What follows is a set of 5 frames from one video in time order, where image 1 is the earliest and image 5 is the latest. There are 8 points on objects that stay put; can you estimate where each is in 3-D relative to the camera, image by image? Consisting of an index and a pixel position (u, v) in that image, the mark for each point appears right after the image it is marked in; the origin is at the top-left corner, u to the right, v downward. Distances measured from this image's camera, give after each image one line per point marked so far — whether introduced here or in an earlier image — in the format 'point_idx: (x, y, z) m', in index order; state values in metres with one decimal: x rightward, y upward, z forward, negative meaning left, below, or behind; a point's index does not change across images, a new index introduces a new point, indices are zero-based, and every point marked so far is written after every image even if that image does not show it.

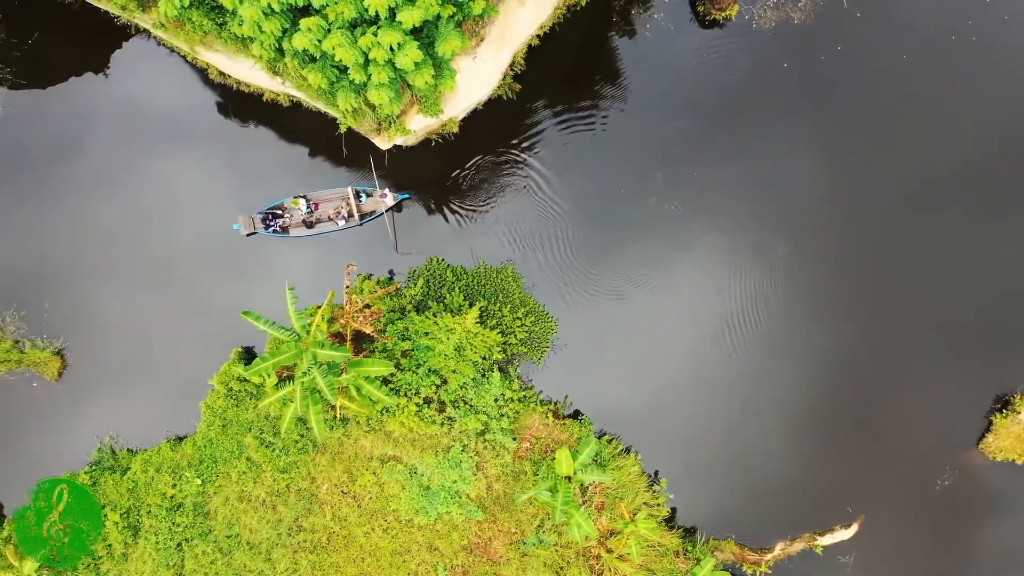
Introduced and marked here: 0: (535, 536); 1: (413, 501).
0: (+0.5, -5.2, +10.9) m
1: (-2.1, -4.4, +10.8) m
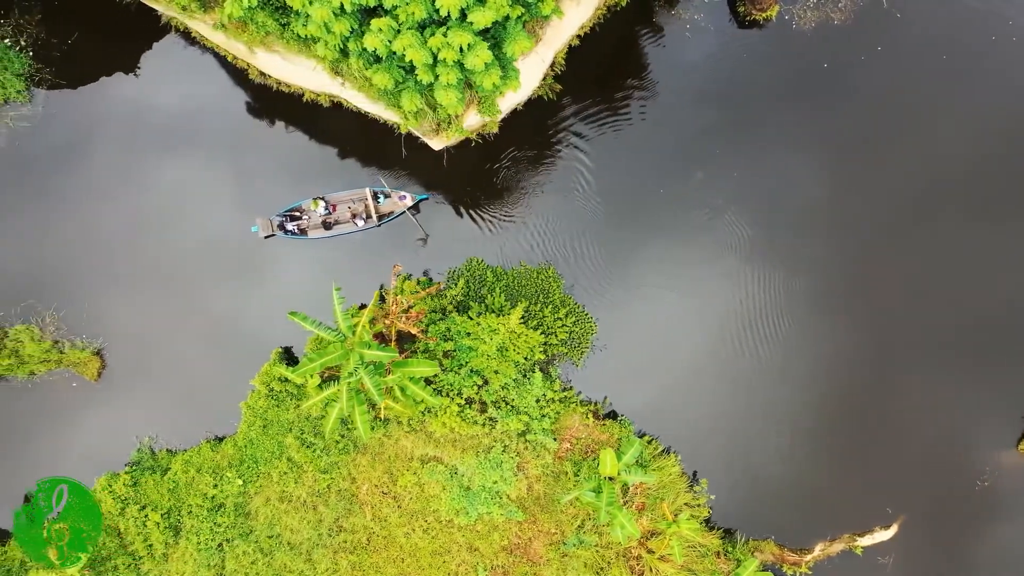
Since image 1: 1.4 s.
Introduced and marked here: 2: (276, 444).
0: (+1.3, -5.2, +10.8) m
1: (-1.2, -4.4, +10.8) m
2: (-5.0, -3.3, +11.0) m
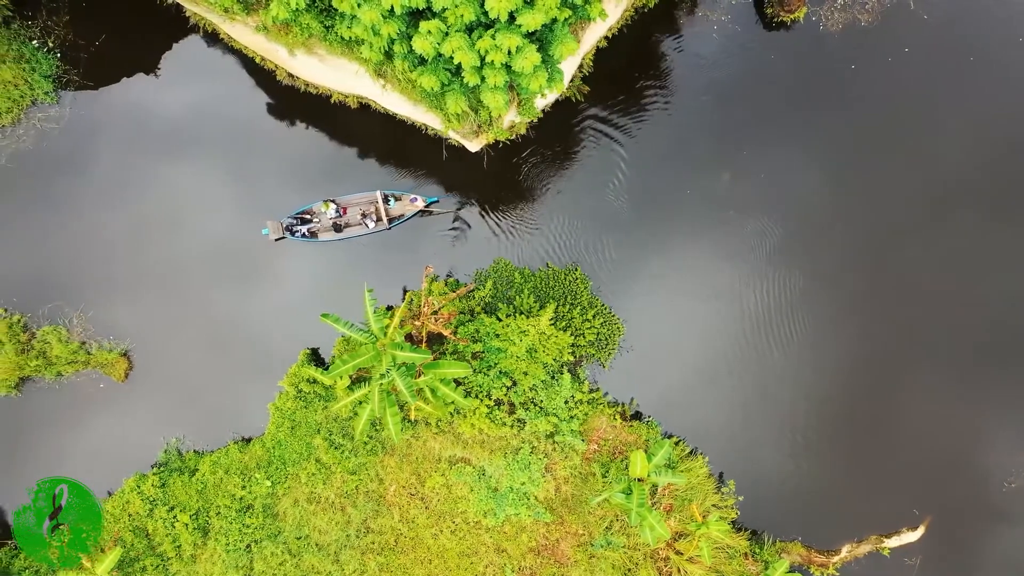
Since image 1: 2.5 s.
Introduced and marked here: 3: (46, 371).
0: (+1.9, -5.2, +10.9) m
1: (-0.6, -4.5, +10.8) m
2: (-4.4, -3.3, +11.0) m
3: (-10.3, -1.8, +11.5) m
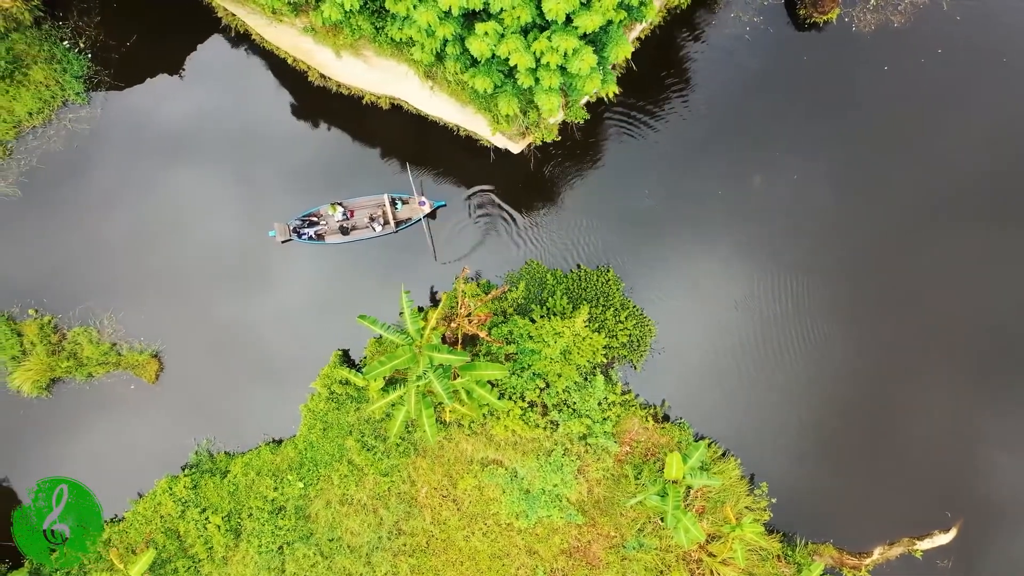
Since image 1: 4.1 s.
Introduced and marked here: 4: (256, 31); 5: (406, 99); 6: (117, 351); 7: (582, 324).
0: (+2.6, -5.3, +10.8) m
1: (0.0, -4.5, +10.8) m
2: (-3.7, -3.4, +11.0) m
3: (-9.7, -1.9, +11.5) m
4: (-5.8, +5.8, +11.6) m
5: (-2.4, +4.2, +11.4) m
6: (-8.9, -1.4, +11.6) m
7: (+1.4, -0.7, +10.6) m
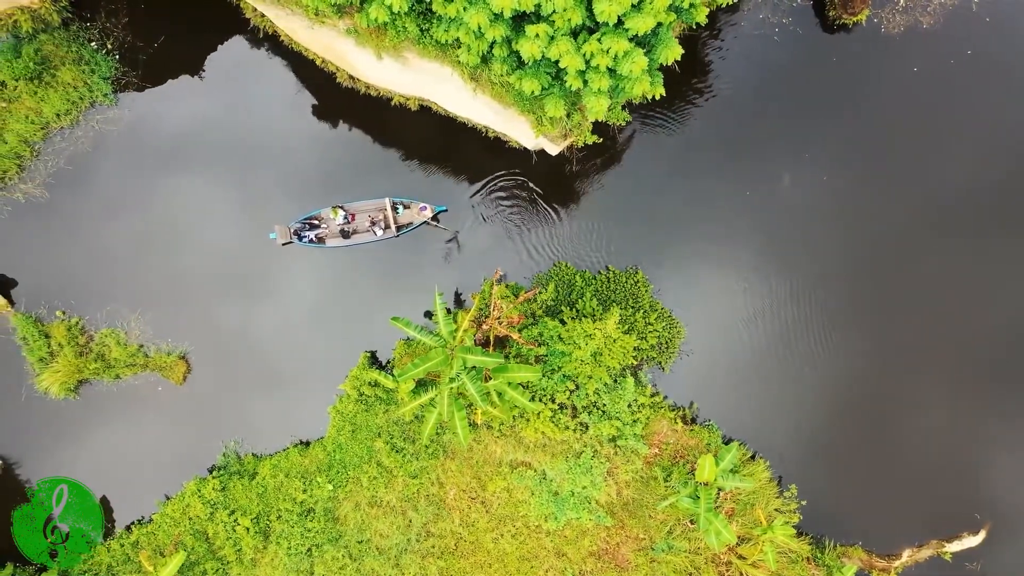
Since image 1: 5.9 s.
0: (+3.2, -5.3, +10.8) m
1: (+0.7, -4.5, +10.8) m
2: (-3.1, -3.4, +11.0) m
3: (-9.0, -1.9, +11.5) m
4: (-5.2, +5.7, +11.6) m
5: (-1.8, +4.1, +11.4) m
6: (-8.3, -1.4, +11.6) m
7: (+2.0, -0.8, +10.6) m
